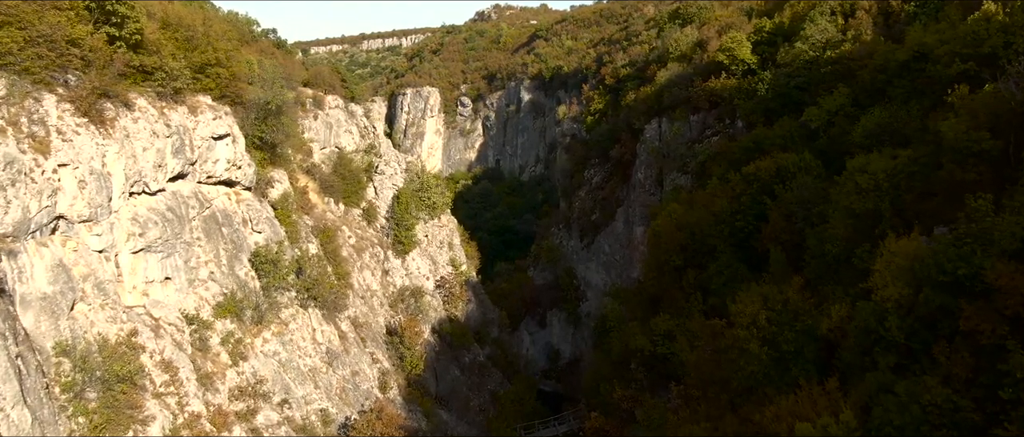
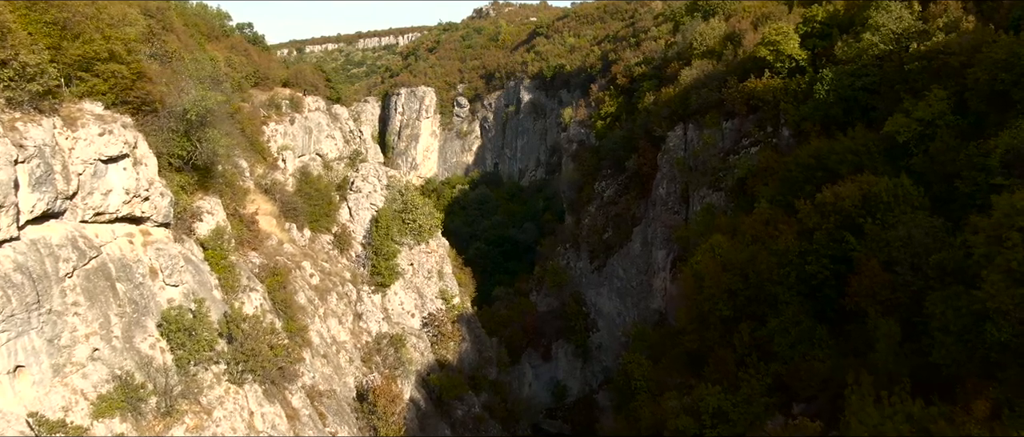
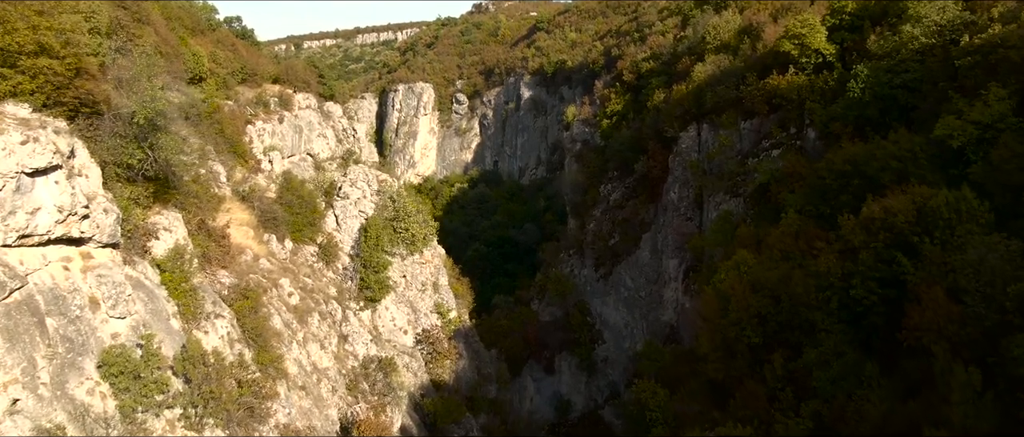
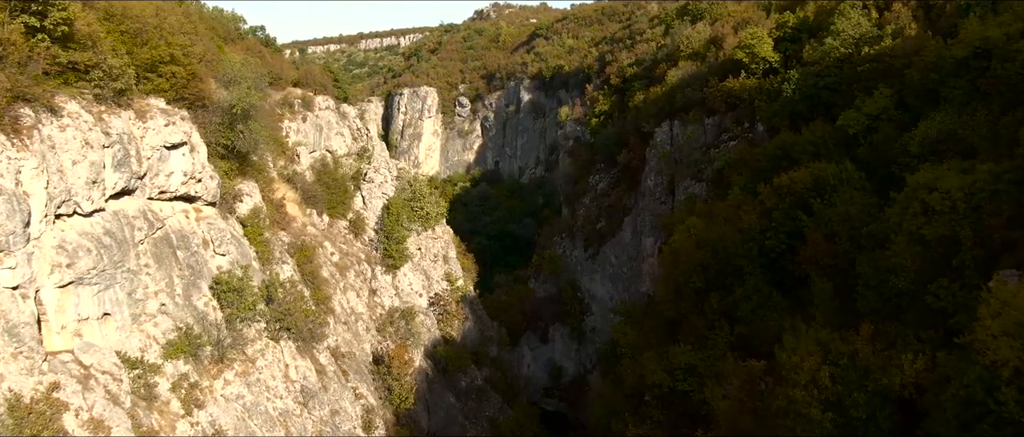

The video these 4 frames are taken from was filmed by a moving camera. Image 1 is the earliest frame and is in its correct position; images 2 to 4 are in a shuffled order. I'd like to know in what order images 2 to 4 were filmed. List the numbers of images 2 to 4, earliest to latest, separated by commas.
4, 2, 3
